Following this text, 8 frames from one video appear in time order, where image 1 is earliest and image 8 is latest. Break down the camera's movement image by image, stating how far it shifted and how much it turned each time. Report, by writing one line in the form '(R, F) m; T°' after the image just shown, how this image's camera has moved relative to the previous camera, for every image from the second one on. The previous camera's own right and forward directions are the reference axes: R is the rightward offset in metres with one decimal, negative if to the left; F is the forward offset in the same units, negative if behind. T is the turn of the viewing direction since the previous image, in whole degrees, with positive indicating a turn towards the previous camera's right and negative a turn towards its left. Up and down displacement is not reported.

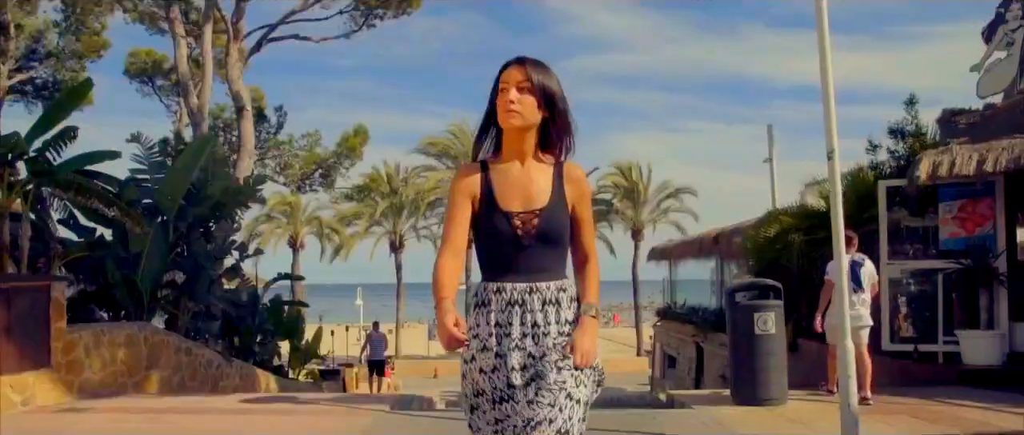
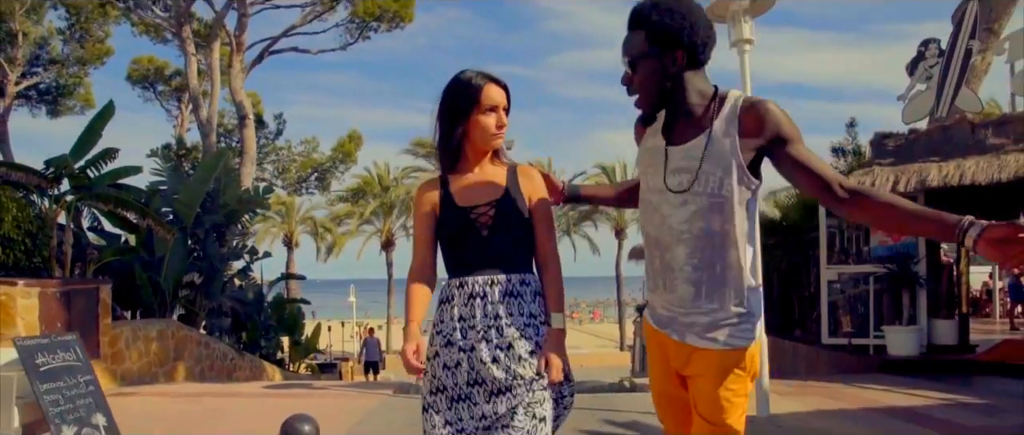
(0.0, -1.6) m; +1°
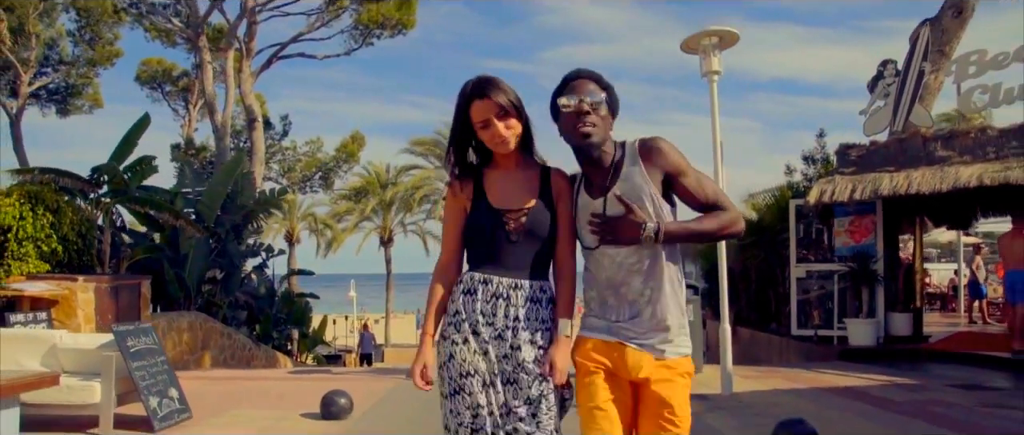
(-0.1, -1.3) m; 0°
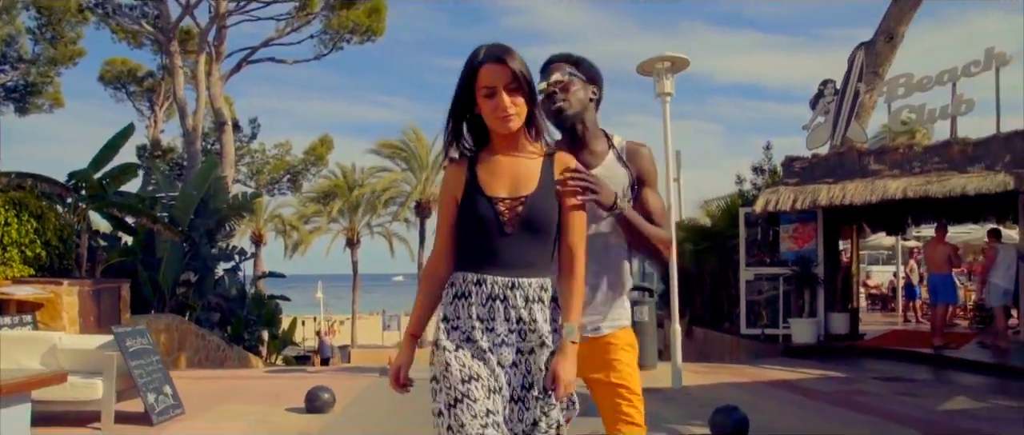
(0.0, -0.8) m; +2°
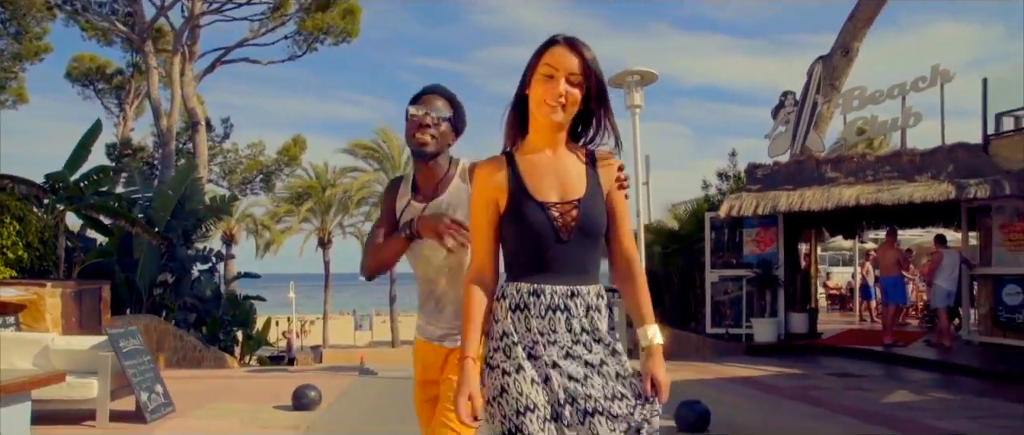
(0.0, -0.5) m; +2°
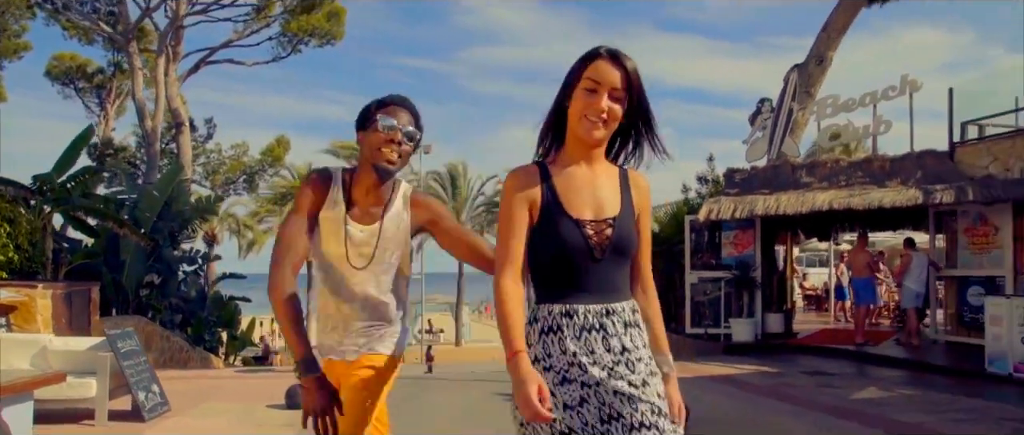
(0.0, -0.3) m; +1°
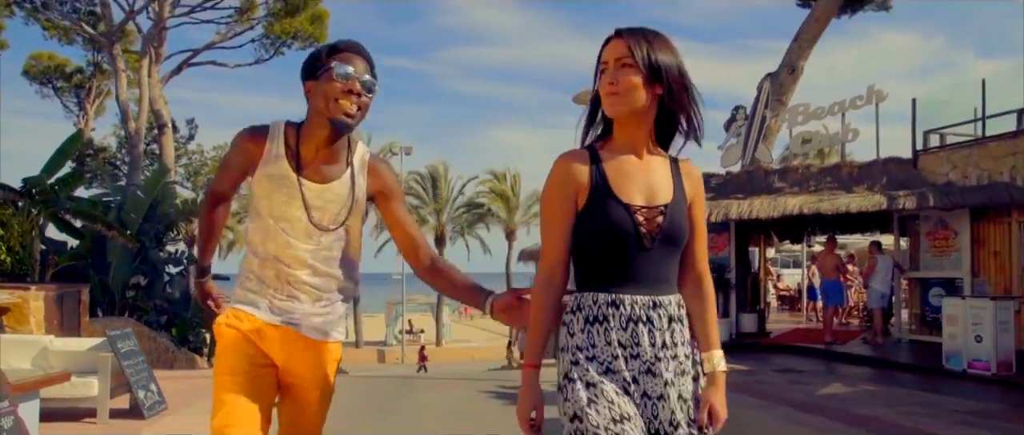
(-0.1, -0.4) m; +1°
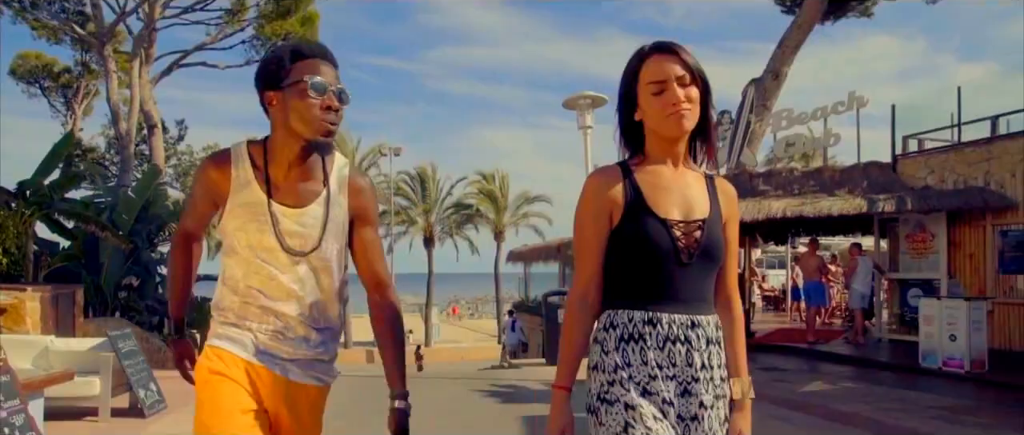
(0.0, -0.3) m; +1°
